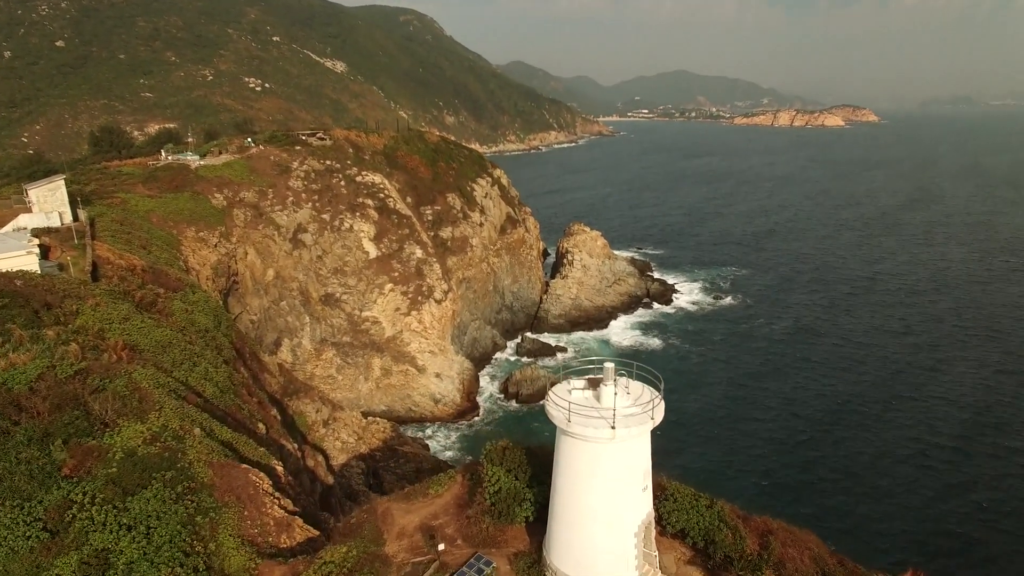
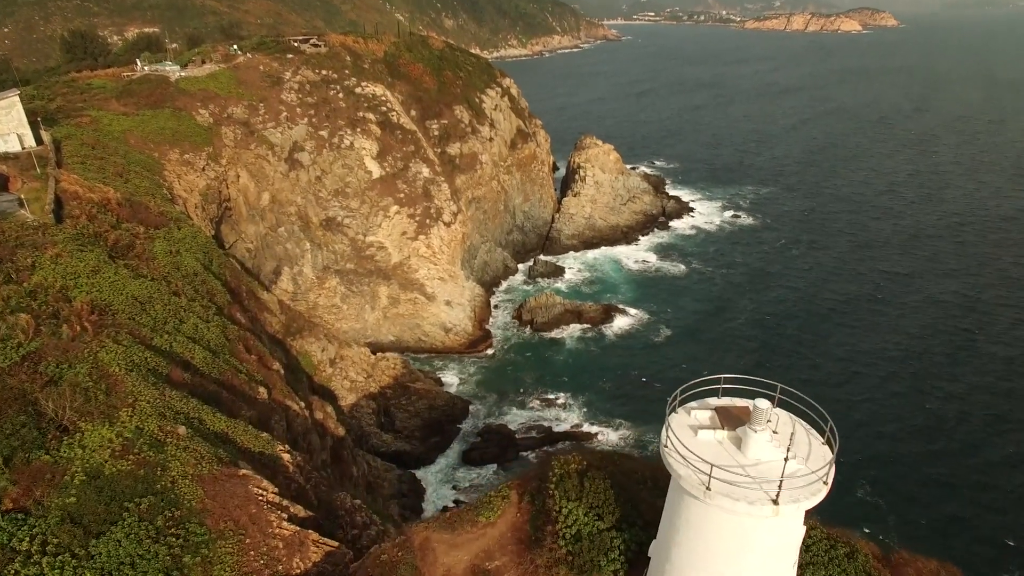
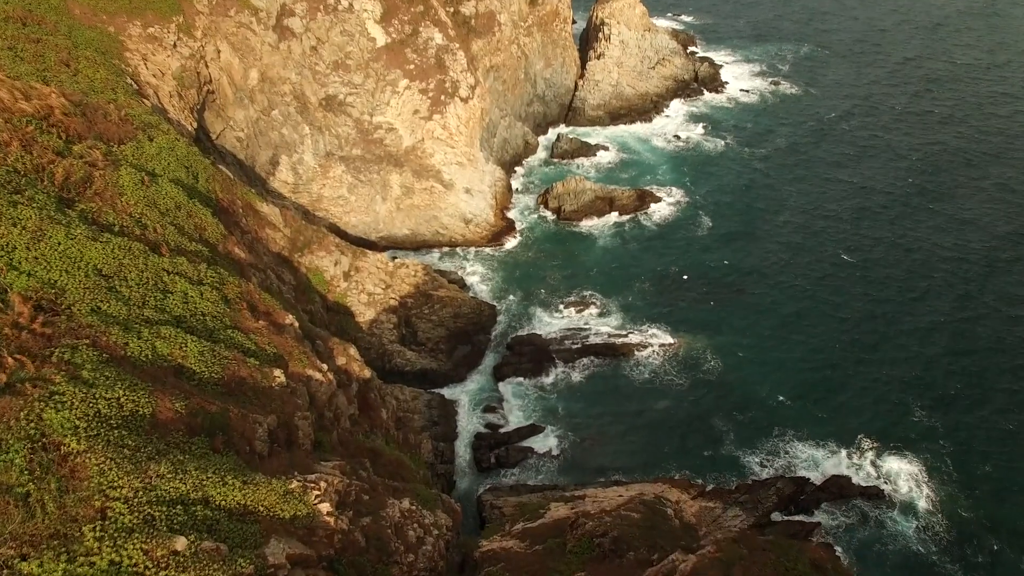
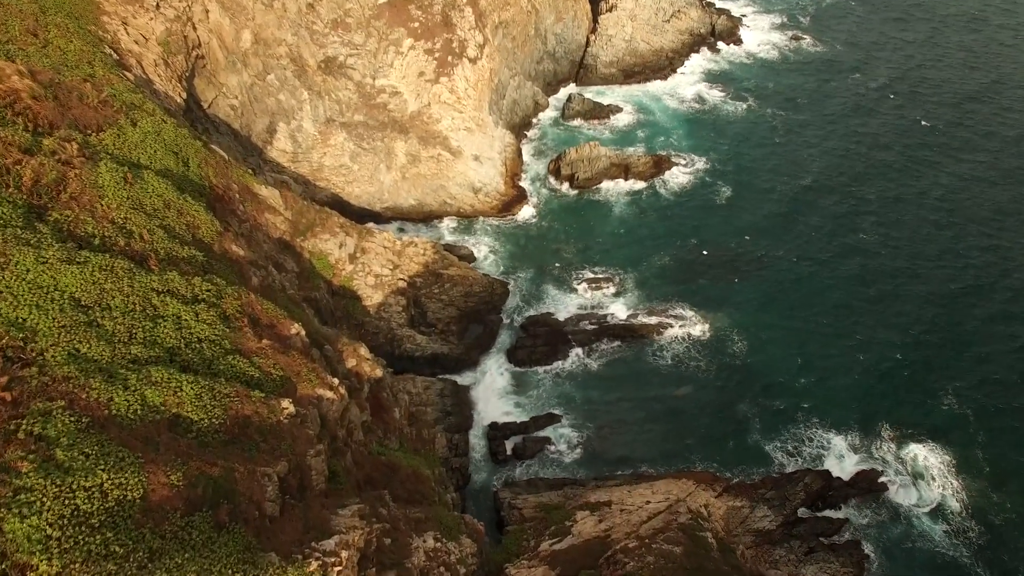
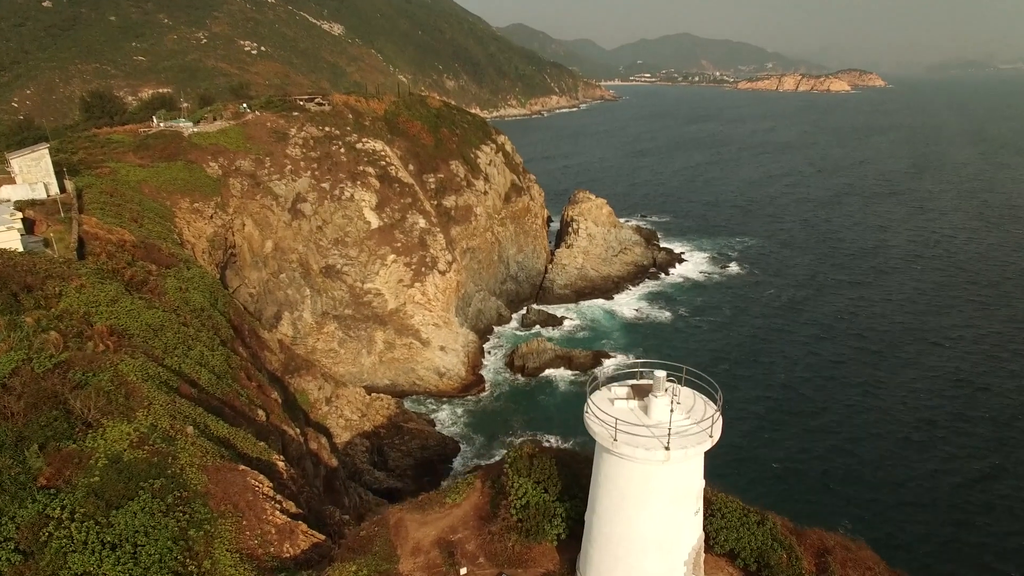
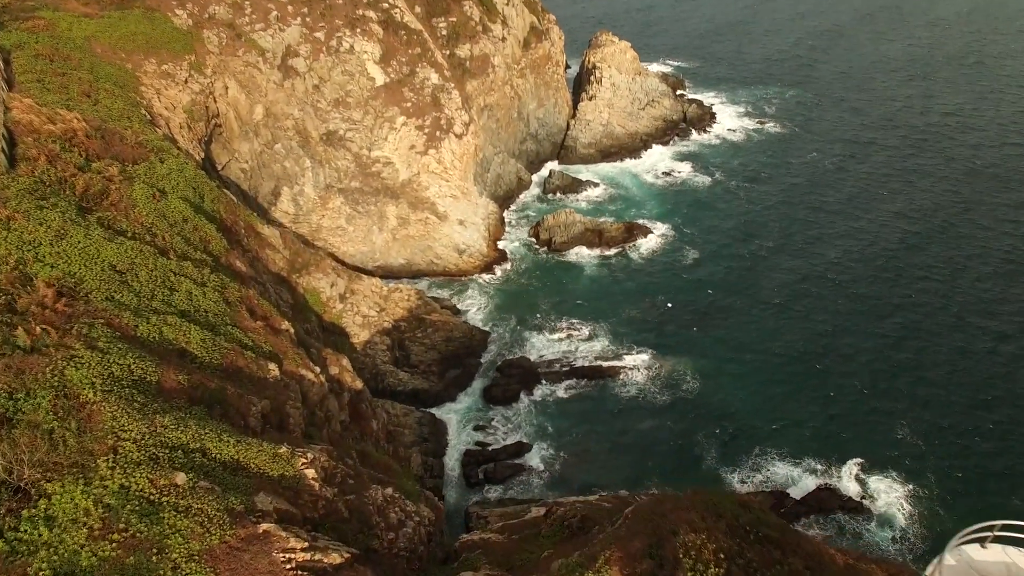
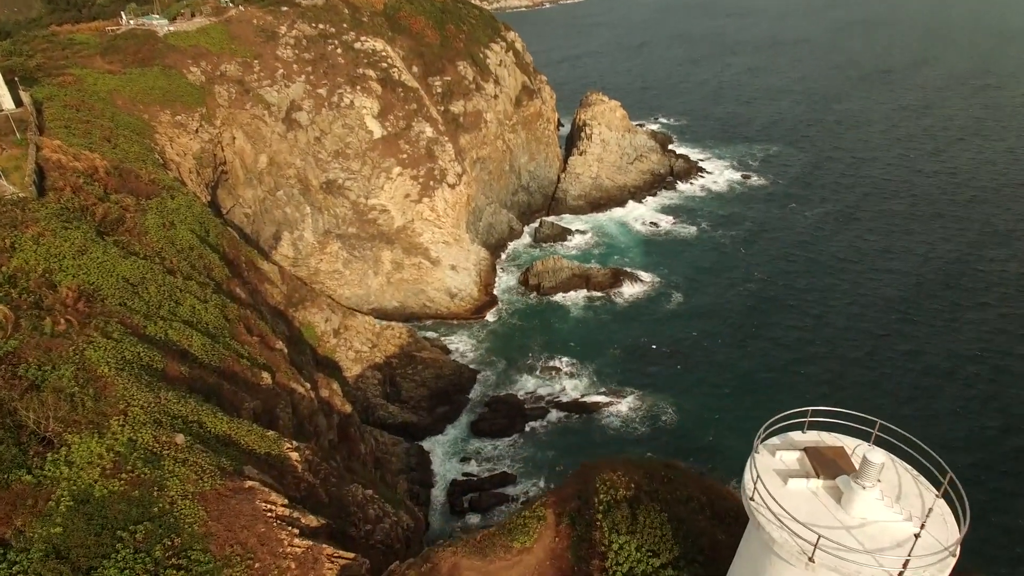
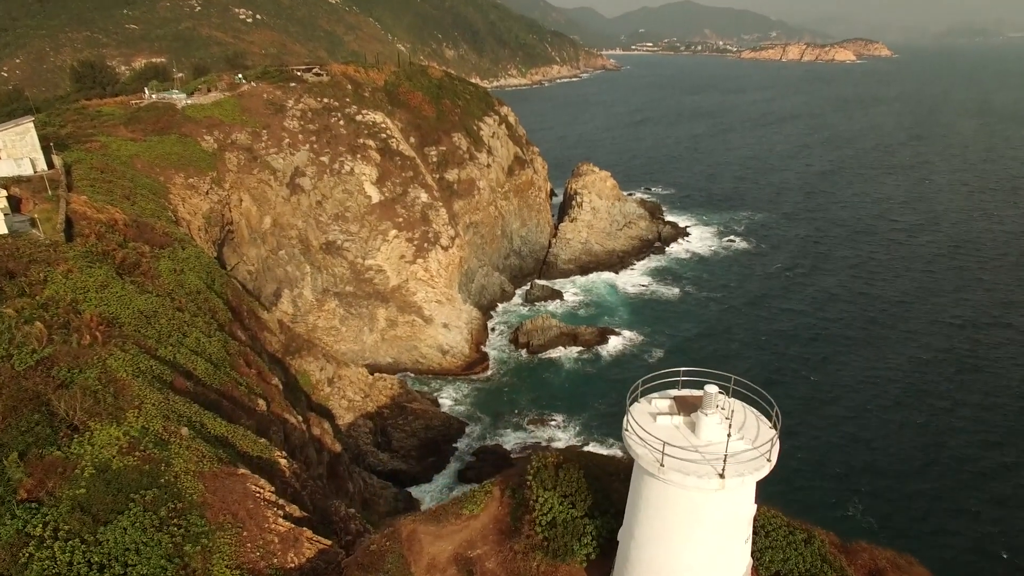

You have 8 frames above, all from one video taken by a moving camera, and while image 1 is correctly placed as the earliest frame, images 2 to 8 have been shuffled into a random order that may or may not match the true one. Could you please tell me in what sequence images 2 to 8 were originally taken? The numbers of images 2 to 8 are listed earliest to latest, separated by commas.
5, 8, 2, 7, 6, 3, 4
